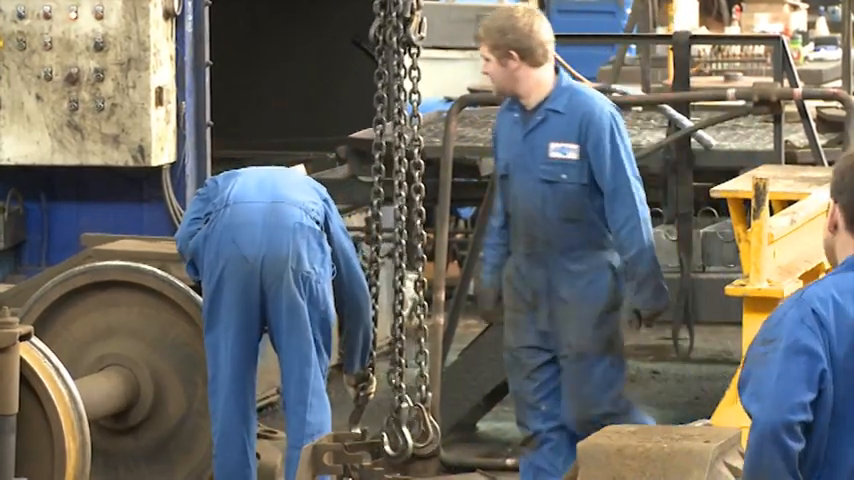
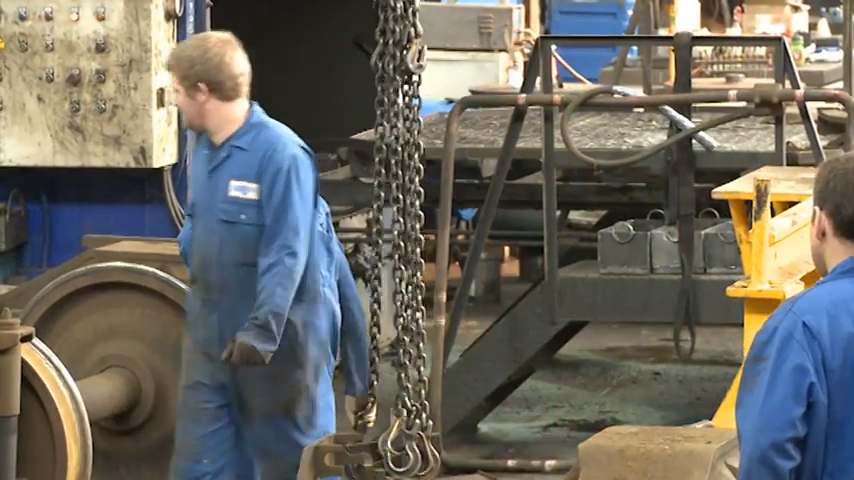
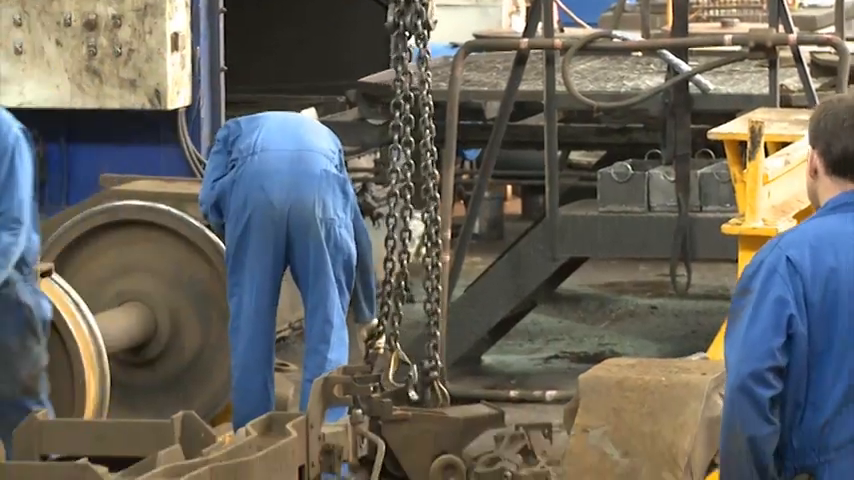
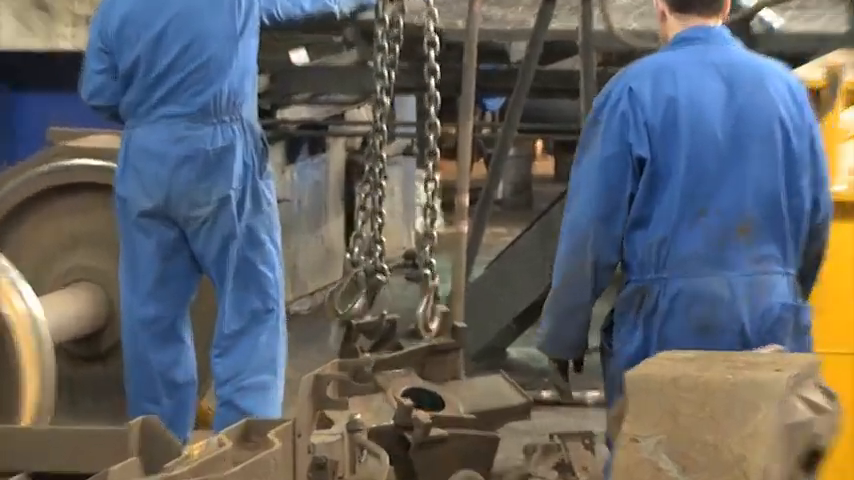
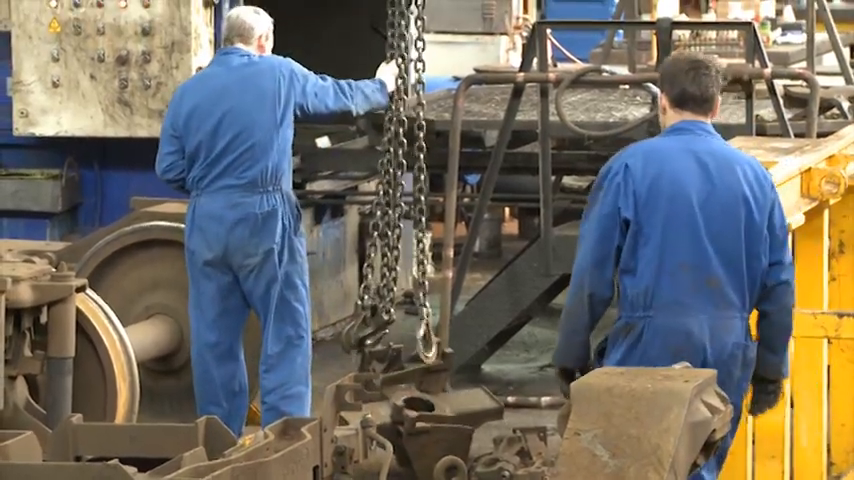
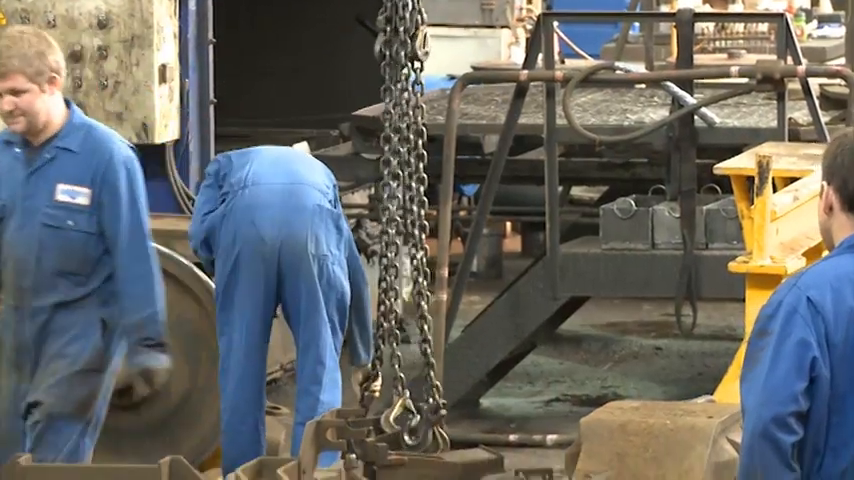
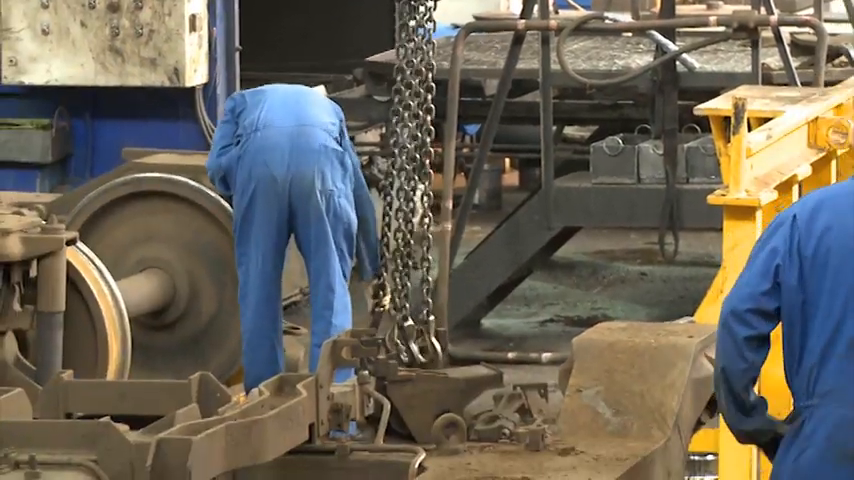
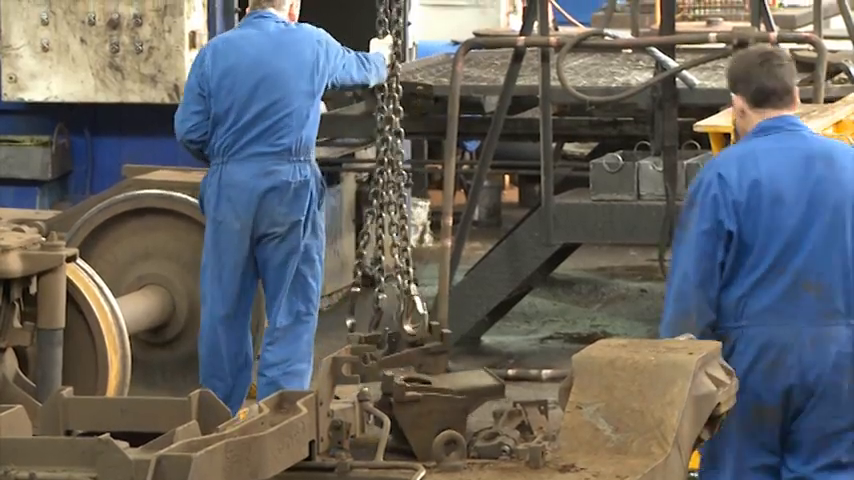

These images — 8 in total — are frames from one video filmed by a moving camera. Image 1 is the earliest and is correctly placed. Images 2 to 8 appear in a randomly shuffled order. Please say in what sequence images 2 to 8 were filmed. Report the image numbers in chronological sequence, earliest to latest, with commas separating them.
2, 6, 3, 7, 8, 5, 4
